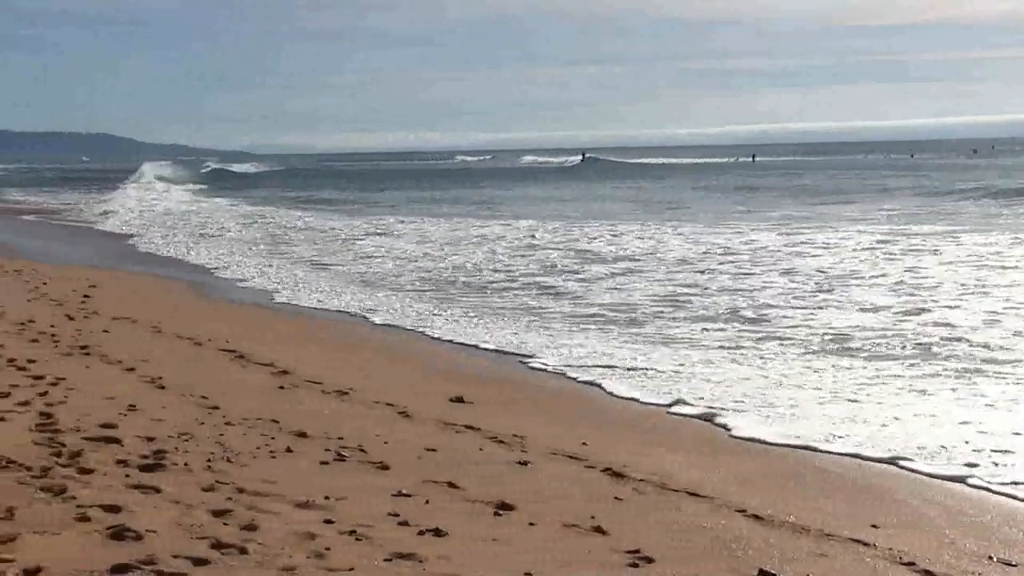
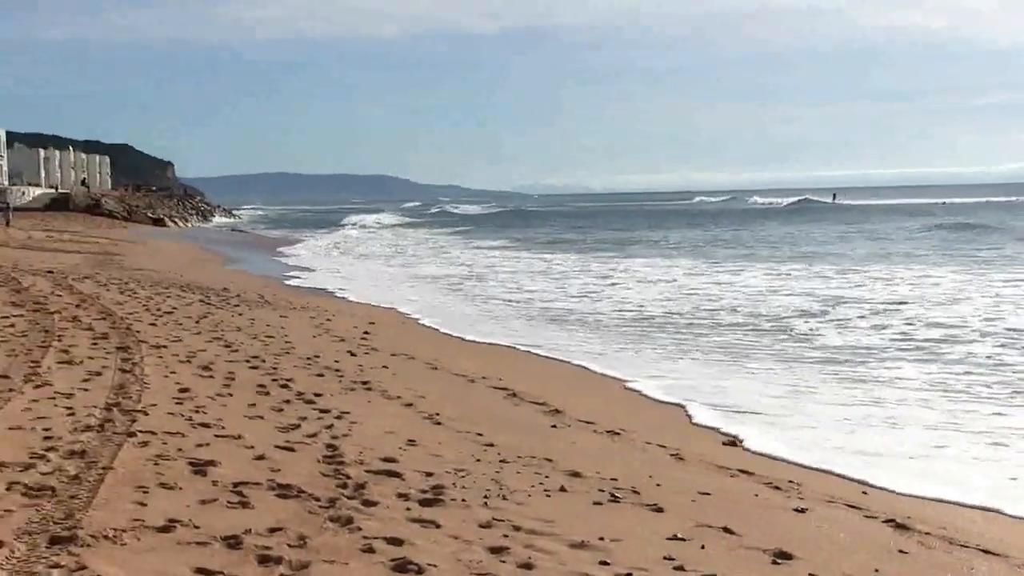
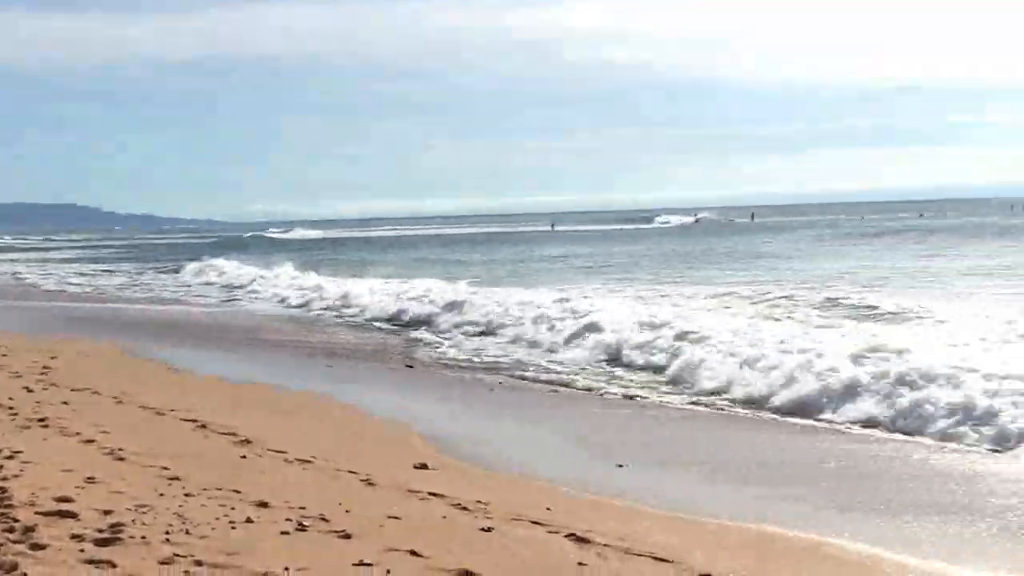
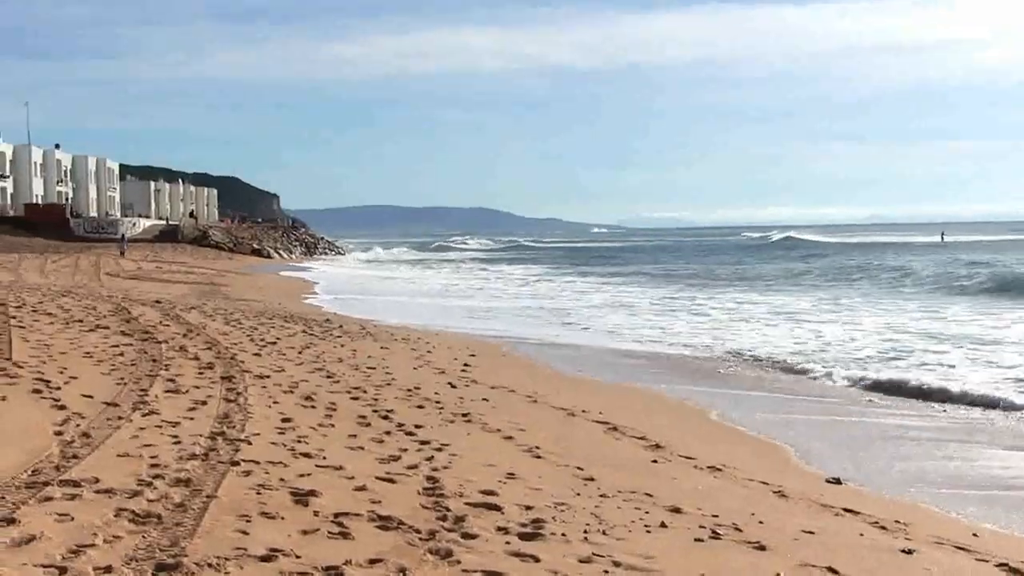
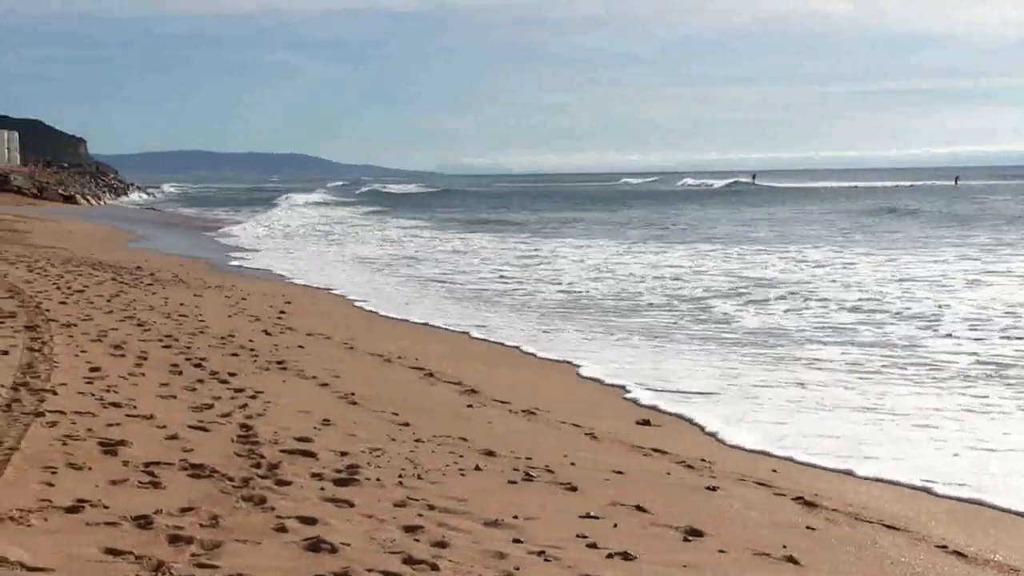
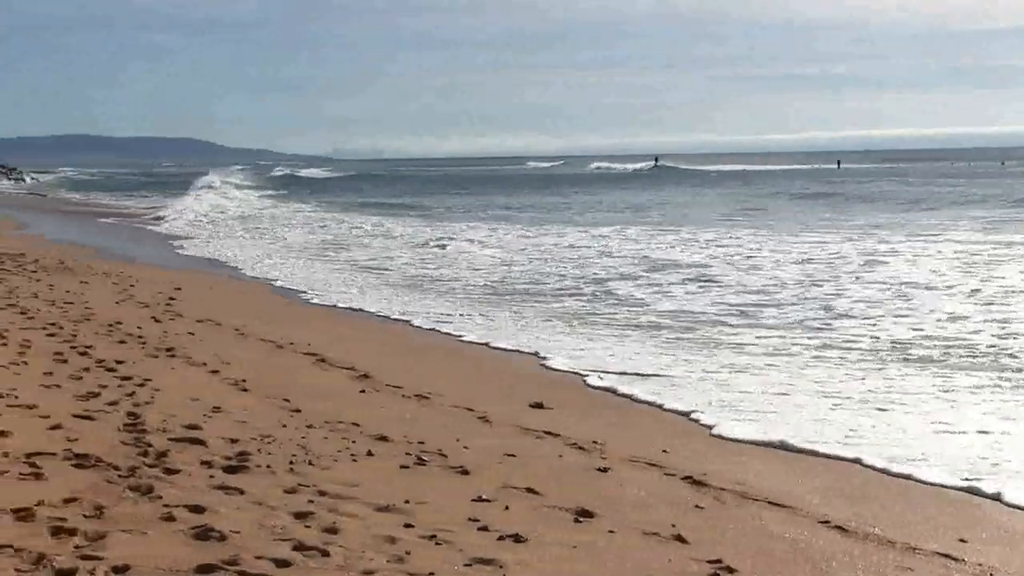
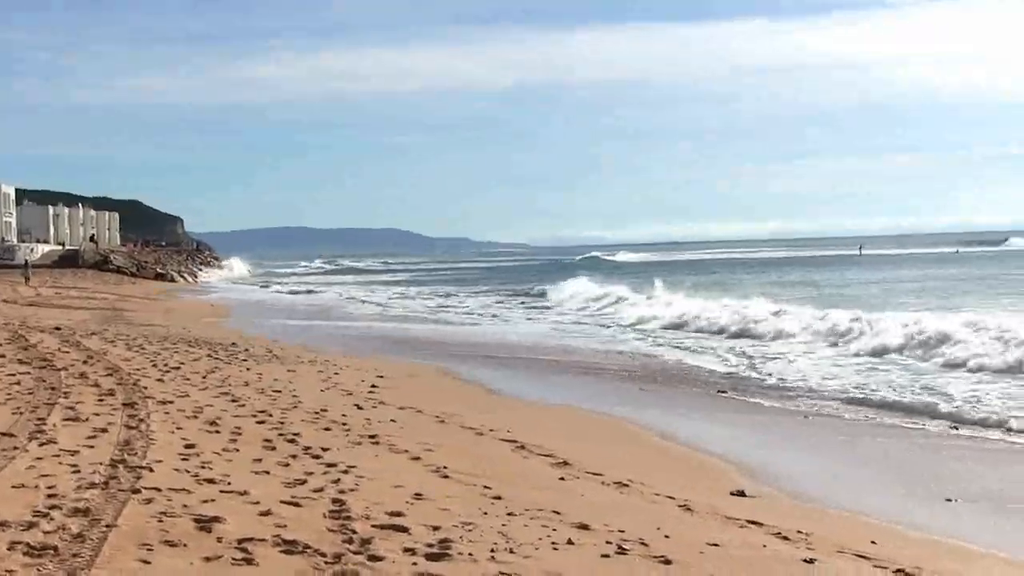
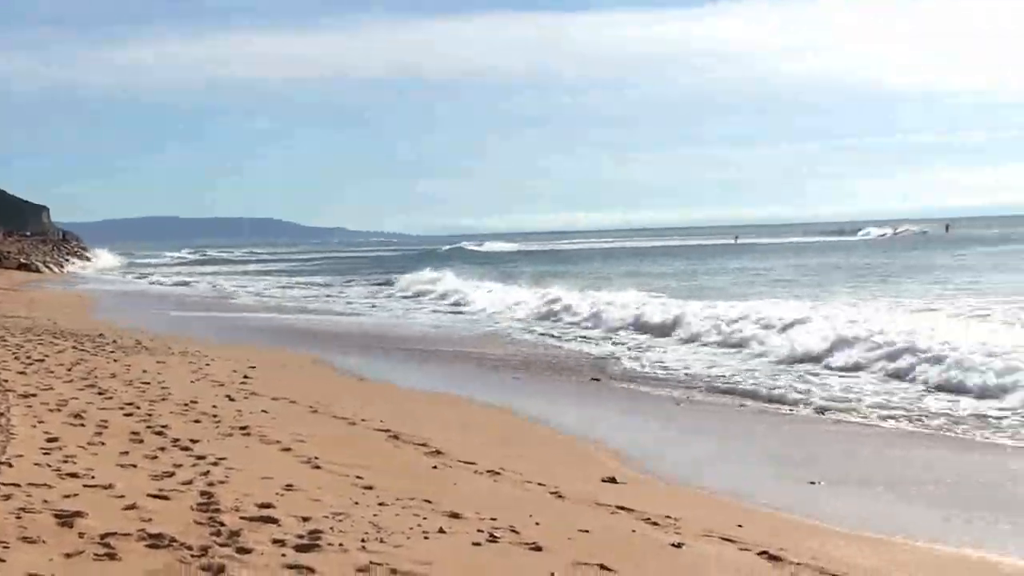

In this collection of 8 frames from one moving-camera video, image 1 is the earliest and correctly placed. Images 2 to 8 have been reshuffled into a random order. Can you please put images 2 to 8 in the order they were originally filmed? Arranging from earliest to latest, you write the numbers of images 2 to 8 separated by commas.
6, 5, 2, 4, 7, 8, 3
